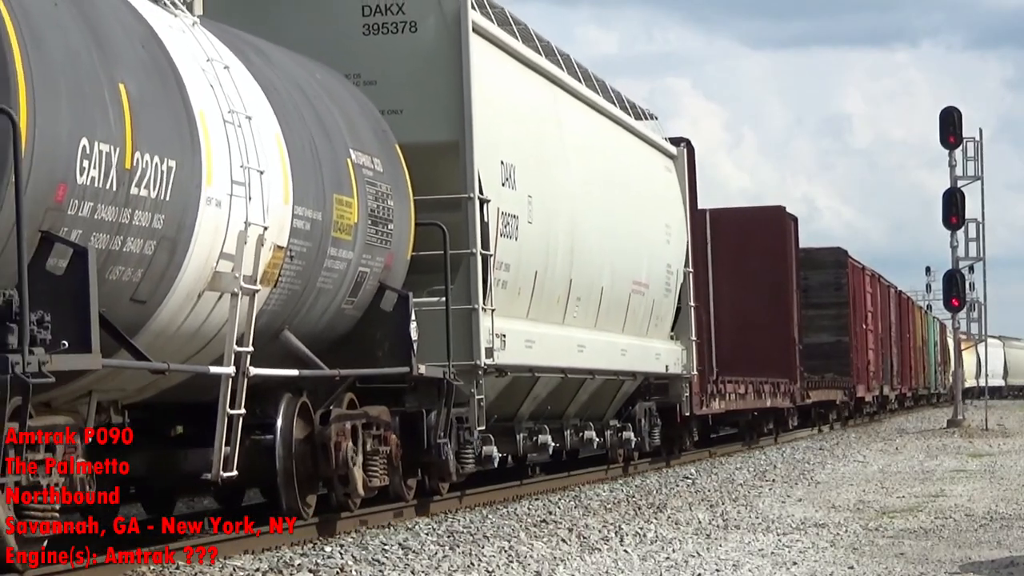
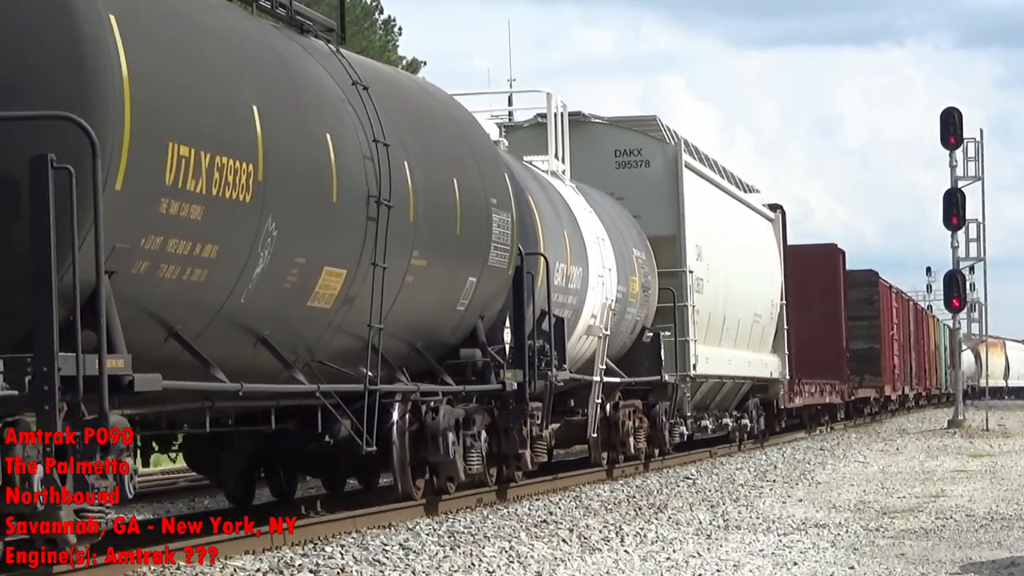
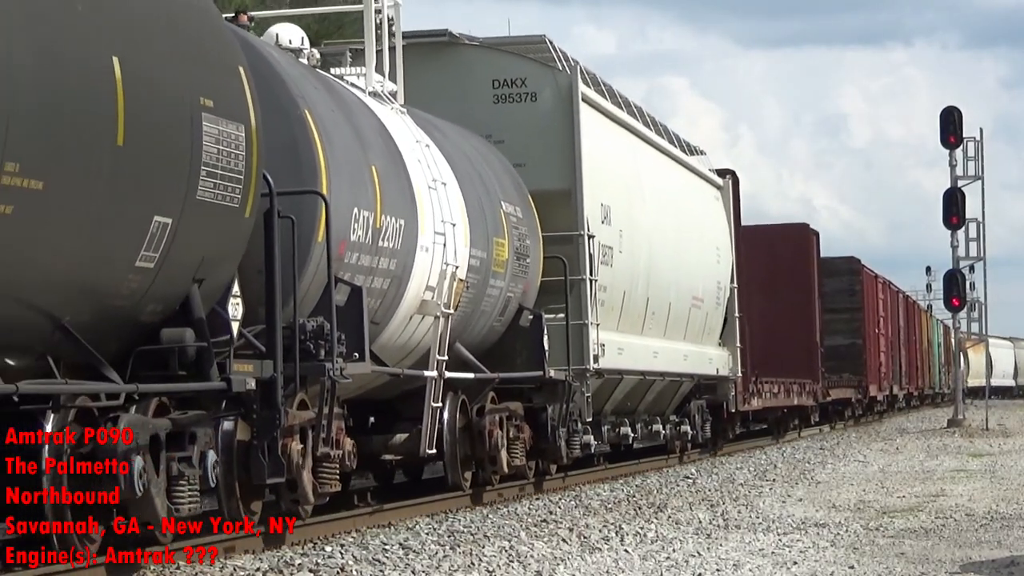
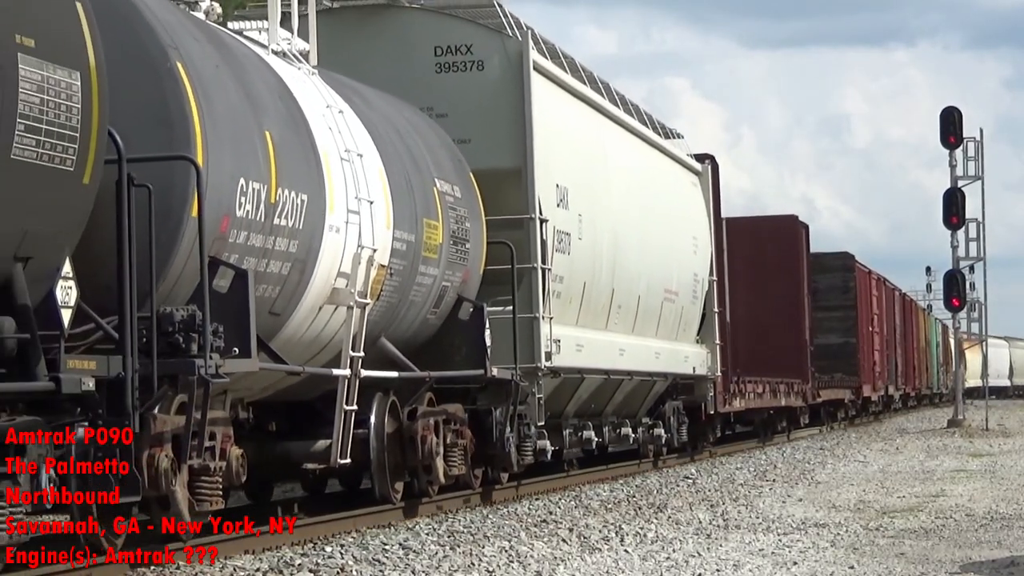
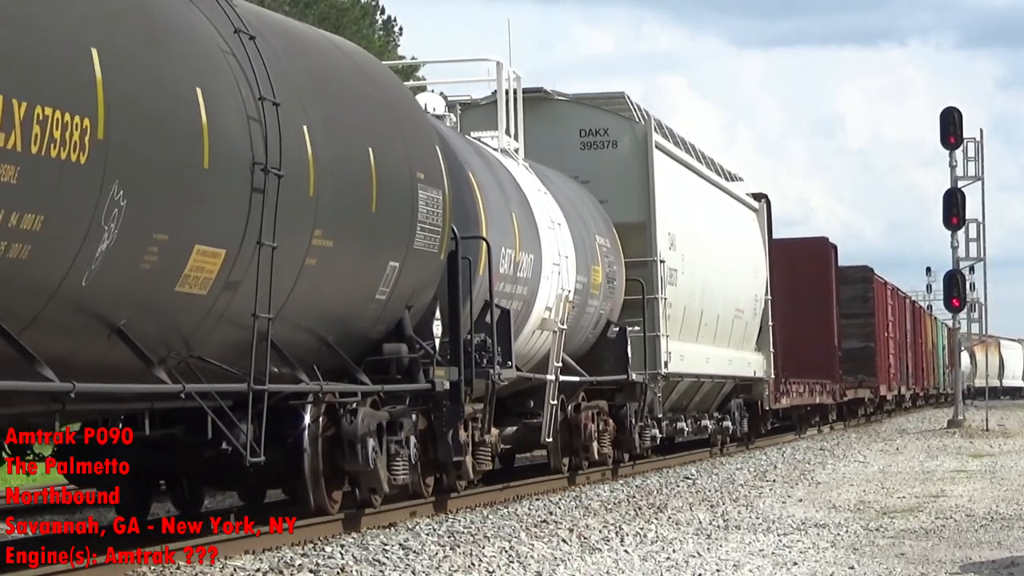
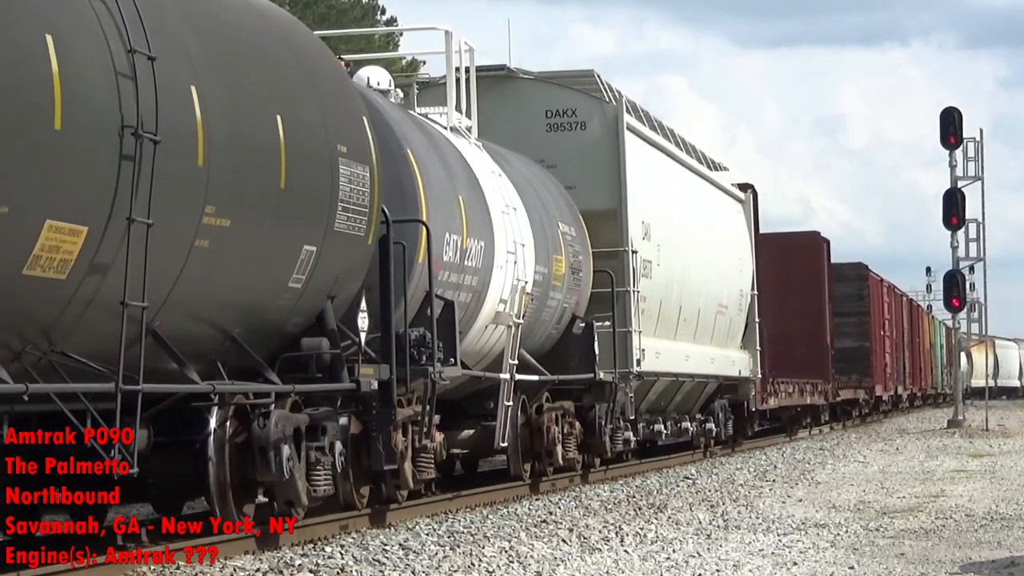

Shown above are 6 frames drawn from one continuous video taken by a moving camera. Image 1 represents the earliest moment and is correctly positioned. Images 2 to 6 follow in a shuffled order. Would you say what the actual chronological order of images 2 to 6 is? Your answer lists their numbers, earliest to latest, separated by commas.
4, 3, 6, 5, 2
